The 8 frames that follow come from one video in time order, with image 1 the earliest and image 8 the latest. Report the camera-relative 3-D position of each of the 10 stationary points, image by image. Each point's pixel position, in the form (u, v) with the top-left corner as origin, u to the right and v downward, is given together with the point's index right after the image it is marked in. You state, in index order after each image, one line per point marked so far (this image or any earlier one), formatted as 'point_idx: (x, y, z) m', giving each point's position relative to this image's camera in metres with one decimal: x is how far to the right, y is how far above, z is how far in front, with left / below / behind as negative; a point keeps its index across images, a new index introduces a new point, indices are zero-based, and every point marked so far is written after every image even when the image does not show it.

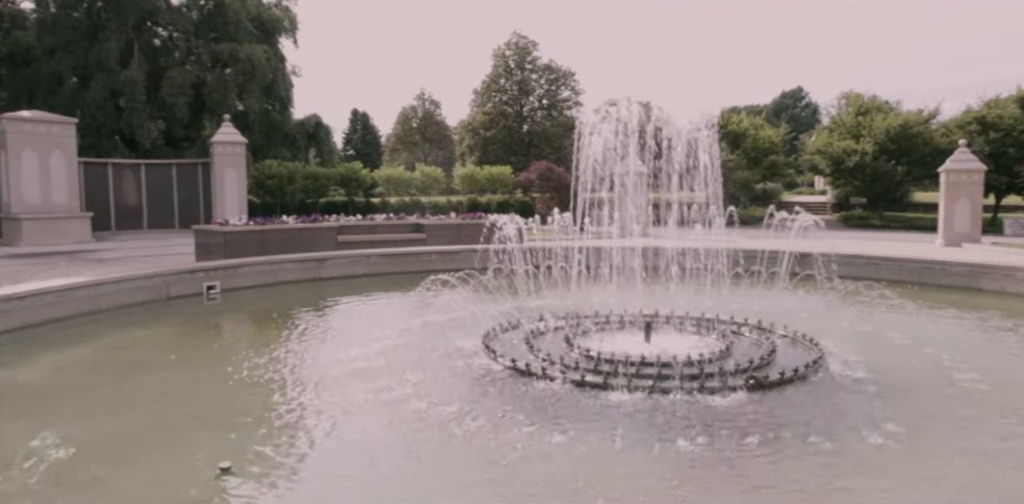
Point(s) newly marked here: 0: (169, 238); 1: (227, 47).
0: (-6.0, +0.2, +11.6) m
1: (-5.4, +3.9, +12.4) m
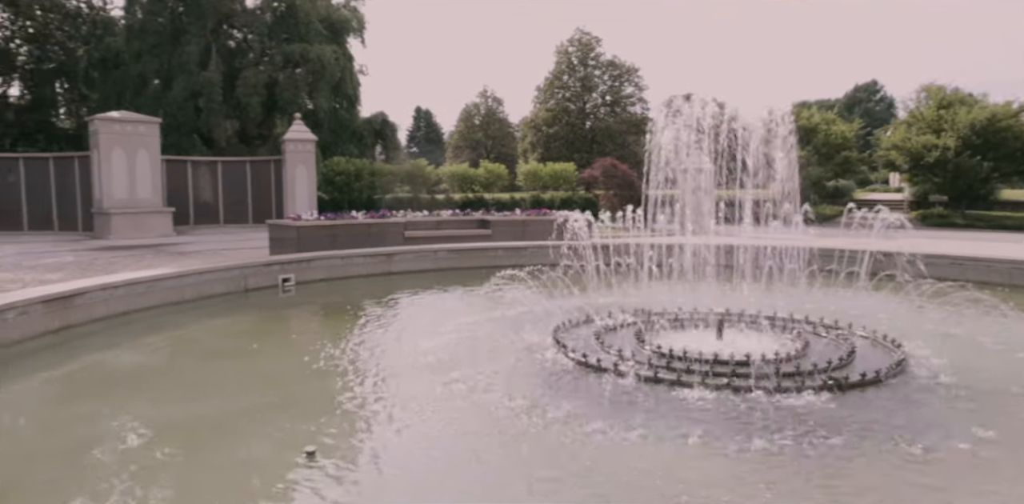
0: (-4.8, +0.4, +12.0) m
1: (-4.2, +4.0, +12.7) m
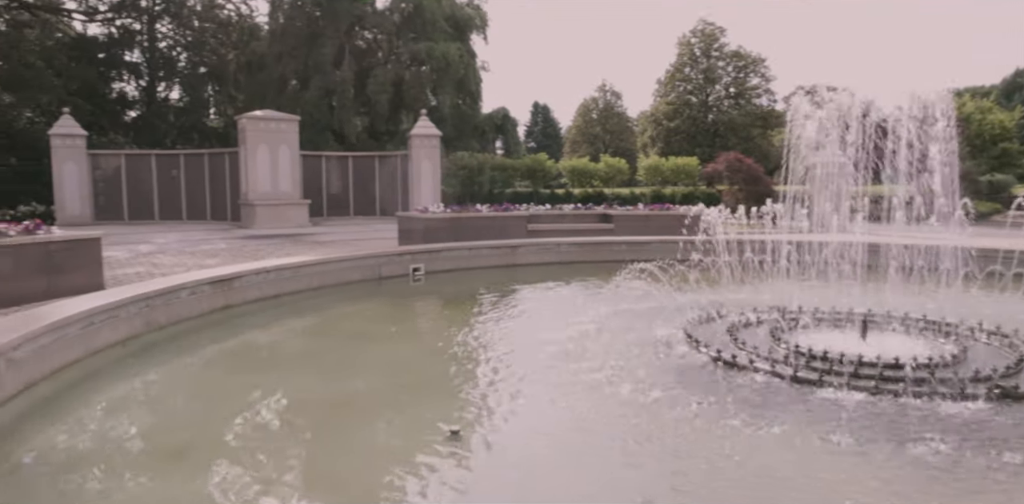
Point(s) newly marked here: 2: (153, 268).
0: (-2.6, +0.5, +12.6) m
1: (-1.8, +4.1, +13.2) m
2: (-5.1, -0.2, +9.2) m
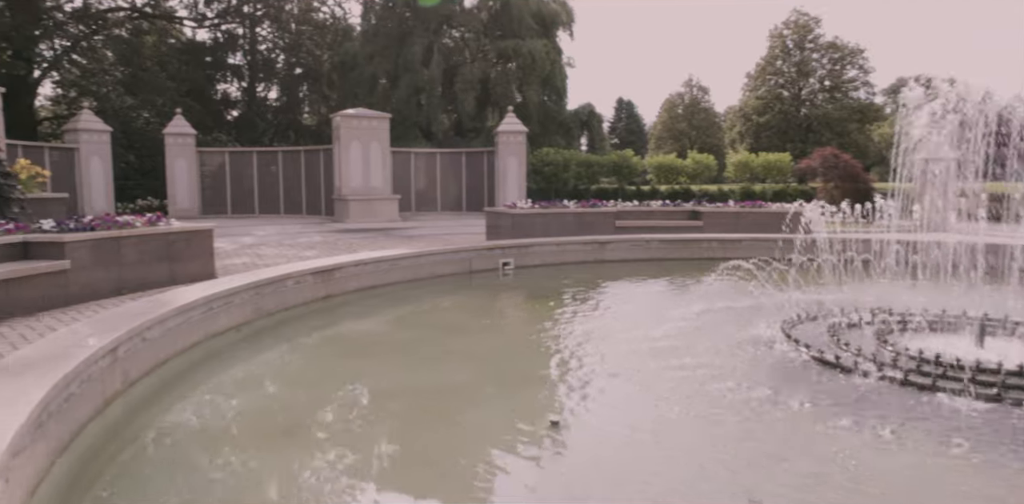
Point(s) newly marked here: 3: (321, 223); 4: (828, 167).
0: (-1.0, +0.6, +12.8) m
1: (0.0, +4.2, +13.3) m
2: (-3.8, -0.1, +9.8) m
3: (-3.5, +0.5, +12.1) m
4: (+5.8, +1.5, +12.0) m
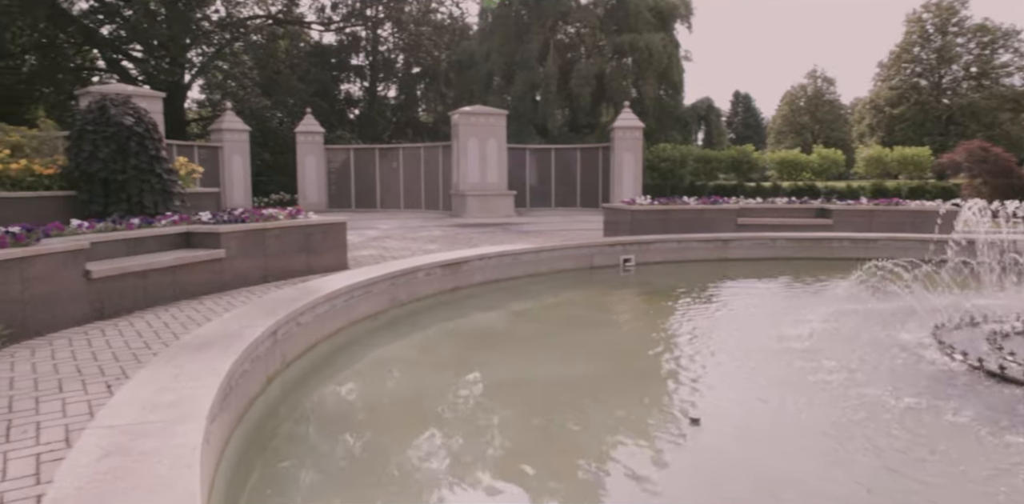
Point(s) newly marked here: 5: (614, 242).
0: (+1.2, +0.7, +12.9) m
1: (+2.3, +4.3, +13.2) m
2: (-2.0, 0.0, +10.3) m
3: (-1.4, +0.7, +12.5) m
4: (+7.8, +1.5, +11.1) m
5: (+1.5, +0.2, +9.6) m
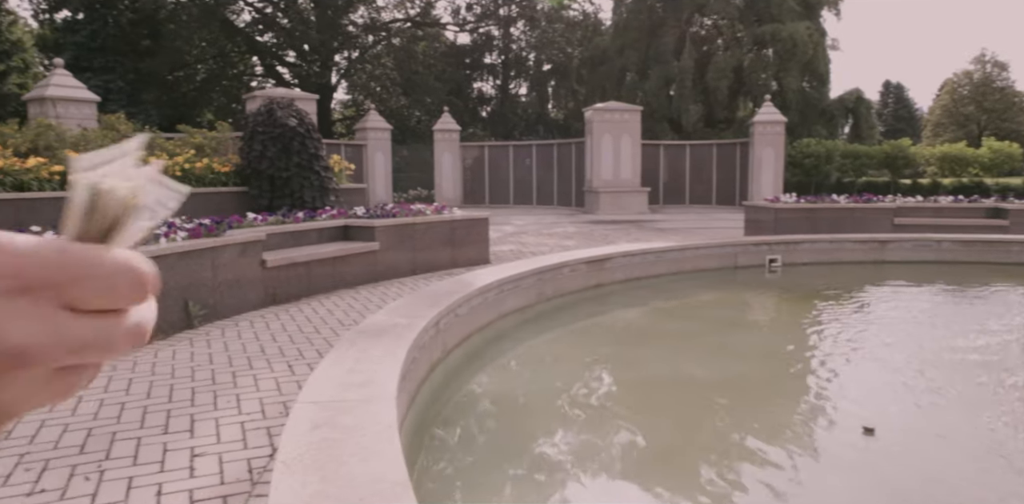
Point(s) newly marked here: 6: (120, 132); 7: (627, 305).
0: (+3.8, +0.7, +12.5) m
1: (+5.0, +4.3, +12.6) m
2: (+0.2, +0.1, +10.5) m
3: (+1.1, +0.7, +12.6) m
4: (+10.0, +1.4, +9.6) m
5: (+3.5, +0.2, +9.3) m
6: (-6.0, +1.8, +10.0) m
7: (+1.4, -0.6, +7.9) m
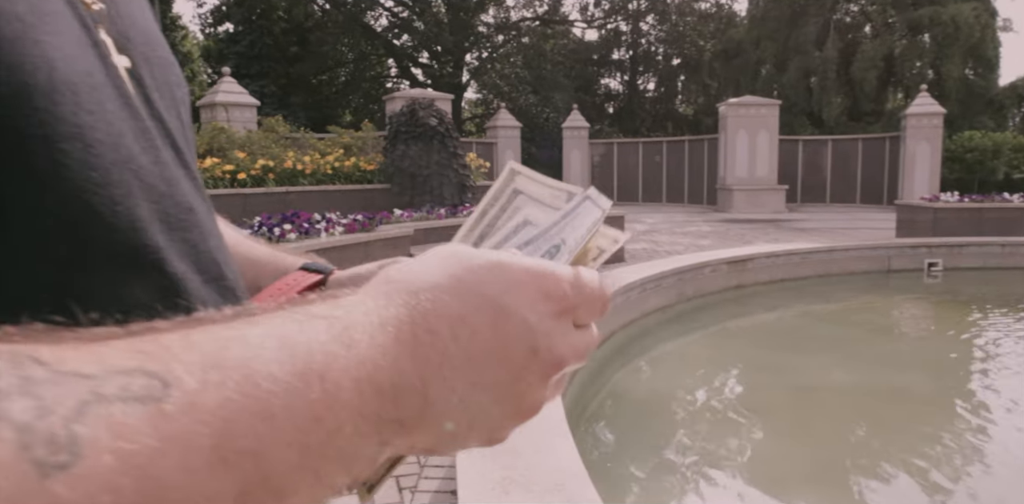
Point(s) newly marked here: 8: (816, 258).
0: (+6.2, +0.7, +11.8) m
1: (+7.4, +4.3, +11.7) m
2: (+2.3, +0.1, +10.4) m
3: (+3.6, +0.8, +12.3) m
4: (+11.8, +1.2, +7.9) m
5: (+5.3, +0.1, +8.6) m
6: (-3.9, +2.0, +10.8) m
7: (+3.0, -0.7, +7.6) m
8: (+3.9, -0.1, +8.5) m
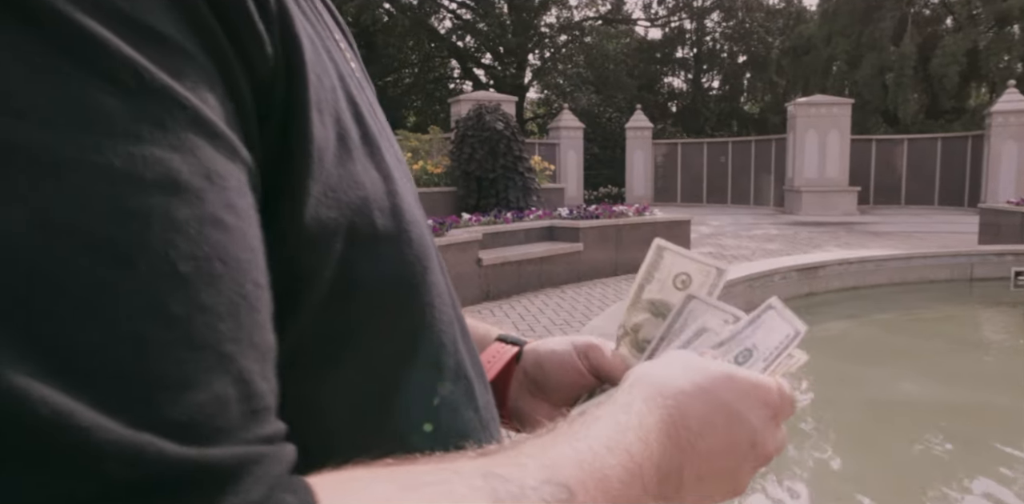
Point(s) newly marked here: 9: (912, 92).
0: (+7.3, +0.6, +11.3) m
1: (+8.6, +4.2, +11.1) m
2: (+3.3, +0.1, +10.3) m
3: (+4.7, +0.7, +12.0) m
4: (+12.6, +1.1, +7.0) m
5: (+6.2, 0.0, +8.3) m
6: (-2.8, +2.0, +11.2) m
7: (+3.8, -0.7, +7.4) m
8: (+4.7, -0.2, +8.2) m
9: (+7.5, +3.0, +12.3) m
